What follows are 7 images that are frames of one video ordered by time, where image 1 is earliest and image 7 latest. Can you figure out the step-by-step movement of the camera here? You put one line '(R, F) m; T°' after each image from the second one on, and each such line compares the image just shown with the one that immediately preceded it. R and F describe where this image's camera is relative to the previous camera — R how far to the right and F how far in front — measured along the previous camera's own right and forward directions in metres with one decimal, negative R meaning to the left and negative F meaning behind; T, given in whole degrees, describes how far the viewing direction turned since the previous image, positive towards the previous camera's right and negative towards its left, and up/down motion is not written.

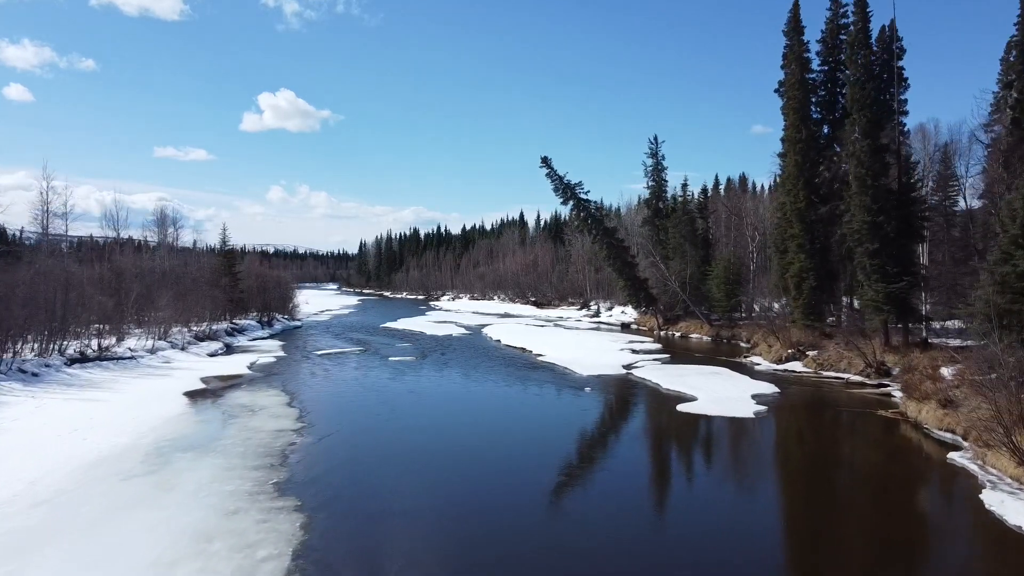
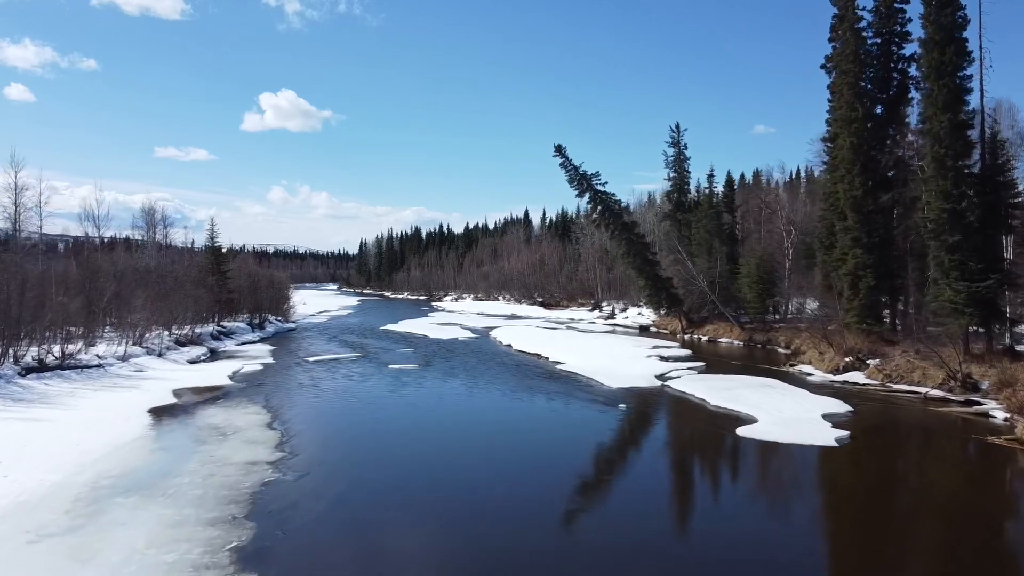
(-0.6, +3.0) m; 0°
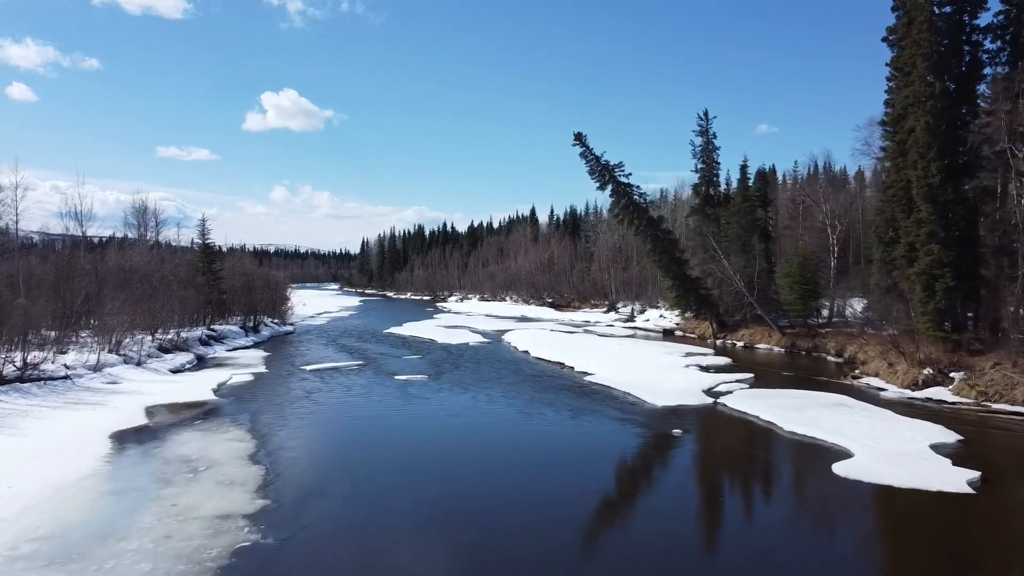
(-0.8, +2.9) m; 0°
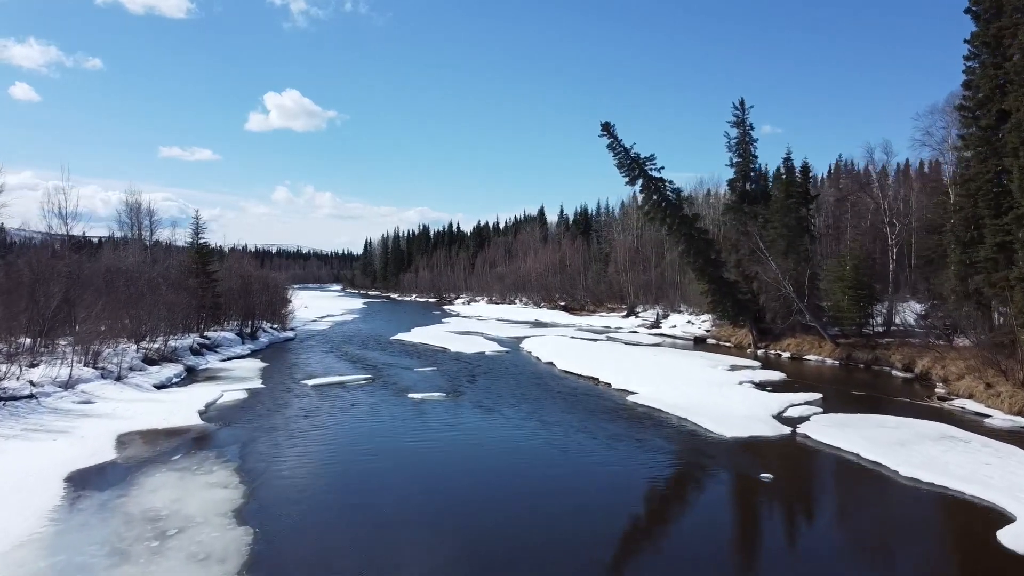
(-1.0, +2.8) m; 0°
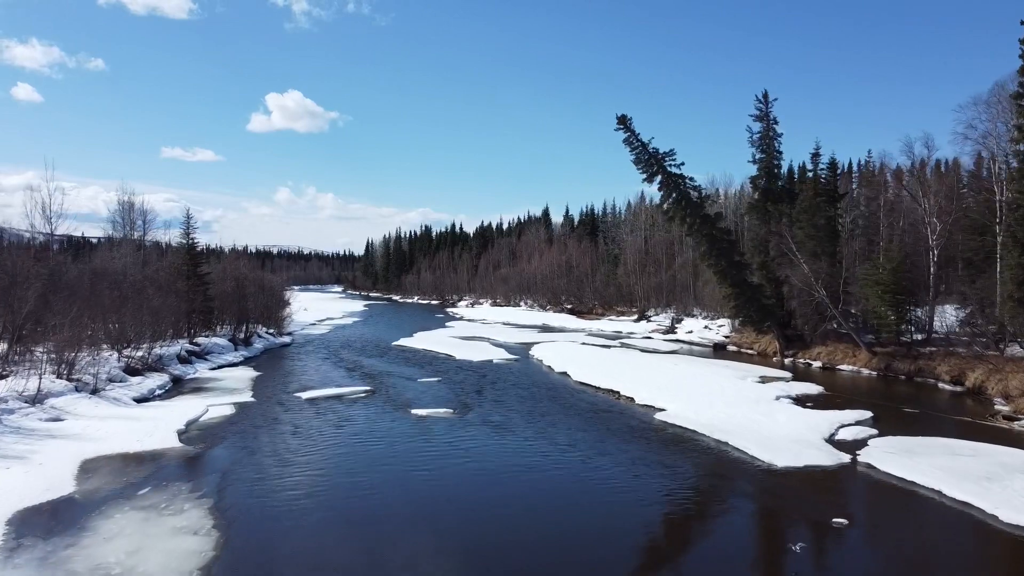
(-0.4, +1.8) m; 0°
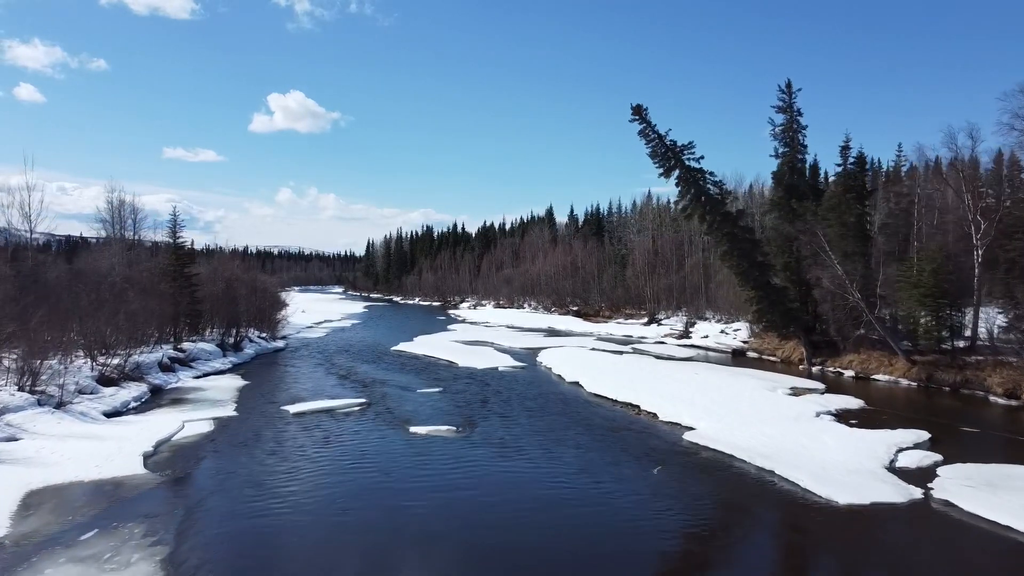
(-0.2, +1.9) m; 0°
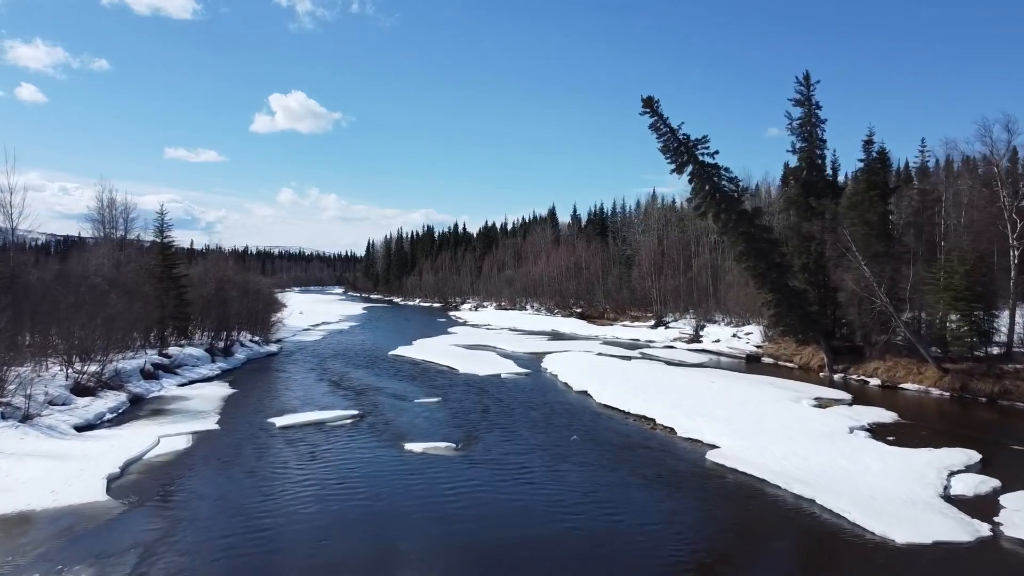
(-0.1, +1.4) m; 0°
